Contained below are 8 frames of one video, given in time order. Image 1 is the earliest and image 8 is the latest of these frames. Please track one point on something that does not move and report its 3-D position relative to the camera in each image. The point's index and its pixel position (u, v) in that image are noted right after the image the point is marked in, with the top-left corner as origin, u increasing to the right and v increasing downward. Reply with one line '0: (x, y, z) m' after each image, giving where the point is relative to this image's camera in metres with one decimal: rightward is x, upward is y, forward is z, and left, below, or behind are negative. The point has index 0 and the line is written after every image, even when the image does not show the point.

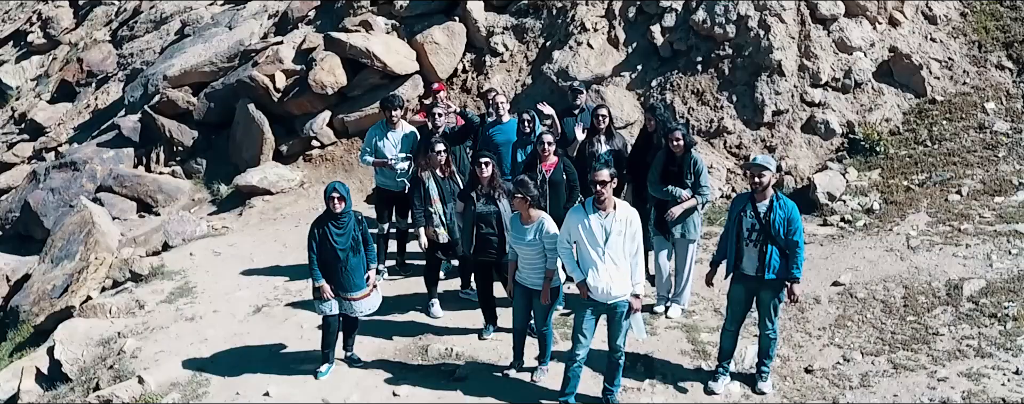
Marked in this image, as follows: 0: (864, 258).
0: (+1.9, -0.3, +4.7) m
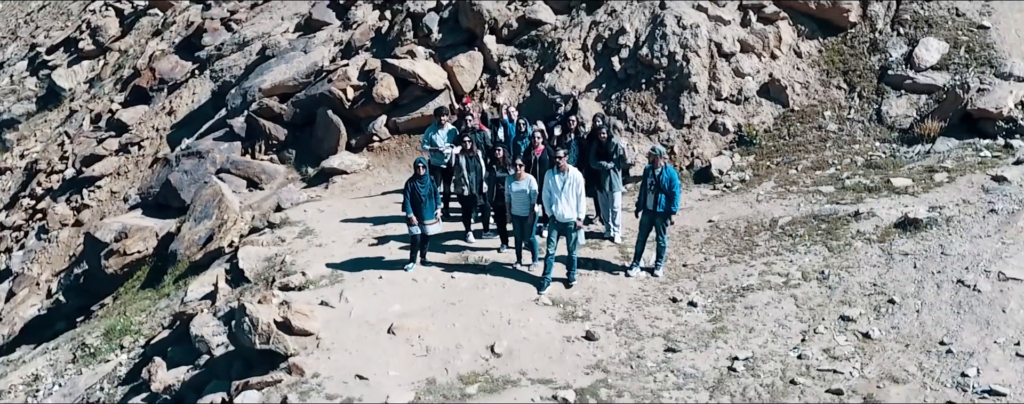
0: (+1.9, 0.0, +7.8) m
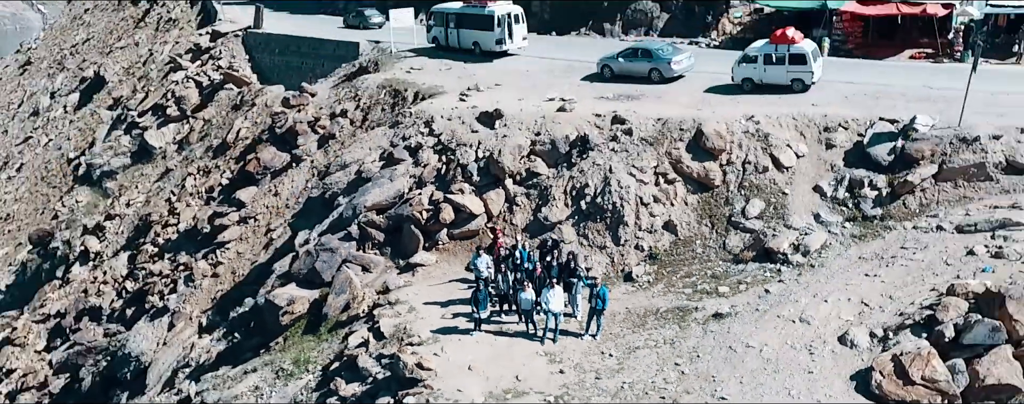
0: (+2.1, -1.6, +14.8) m
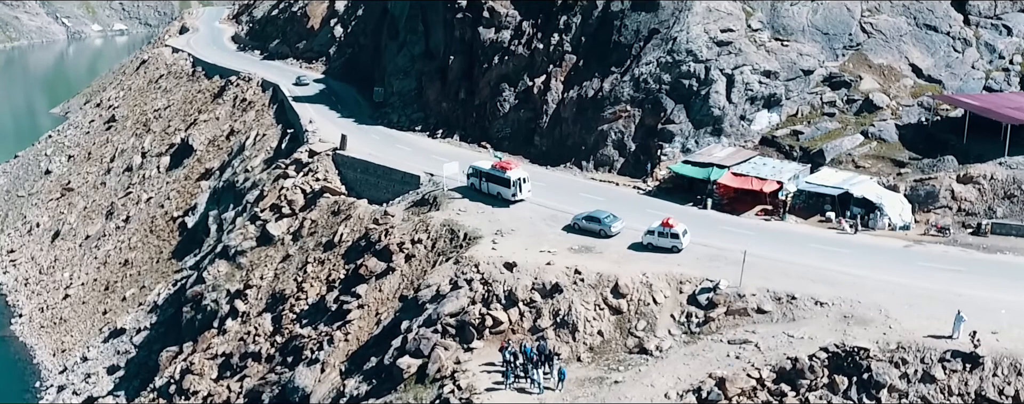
0: (+2.5, -6.1, +31.4) m
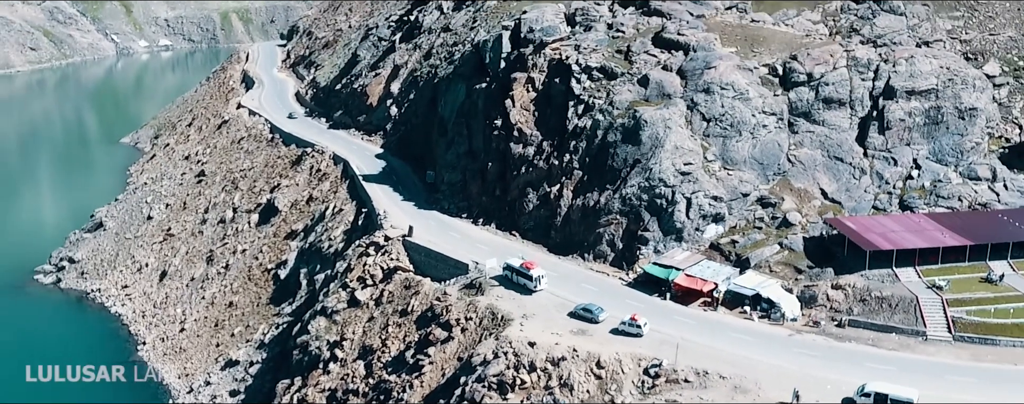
0: (+3.7, -12.5, +50.9) m
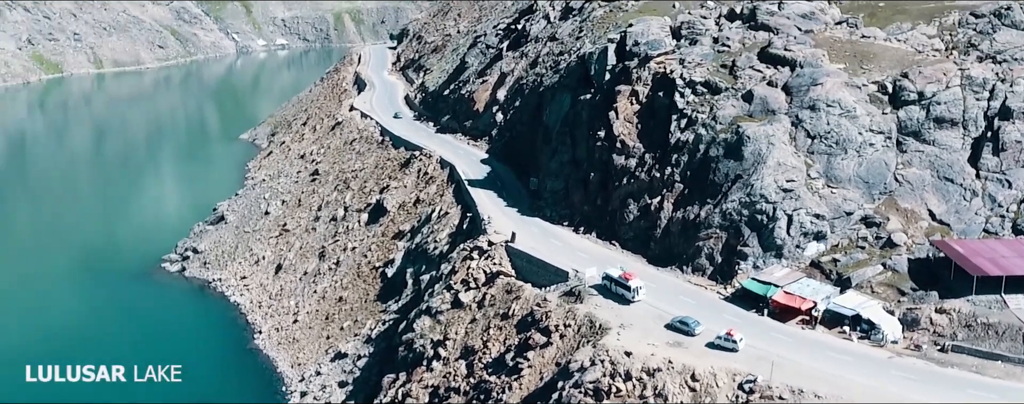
0: (+9.4, -13.4, +52.3) m
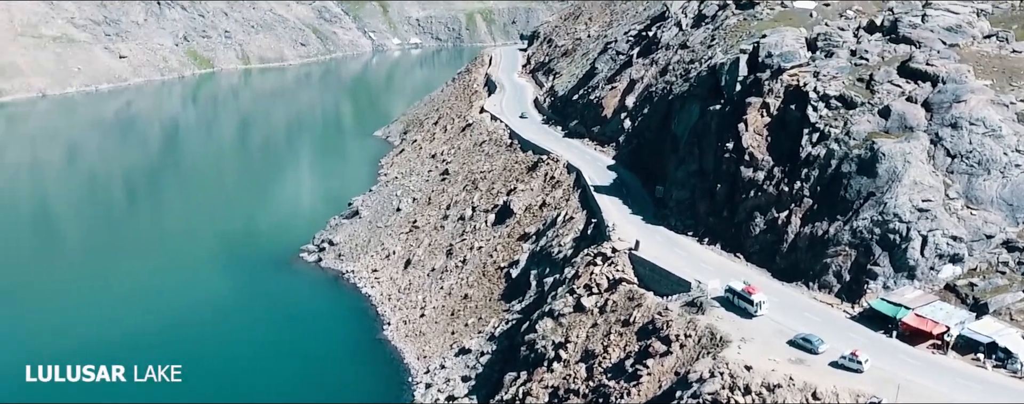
0: (+16.4, -14.4, +52.3) m
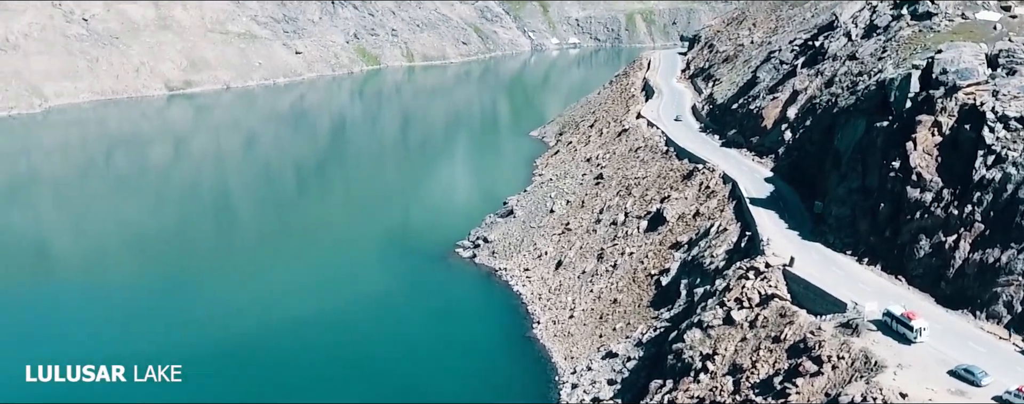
0: (+25.0, -16.0, +51.0) m
